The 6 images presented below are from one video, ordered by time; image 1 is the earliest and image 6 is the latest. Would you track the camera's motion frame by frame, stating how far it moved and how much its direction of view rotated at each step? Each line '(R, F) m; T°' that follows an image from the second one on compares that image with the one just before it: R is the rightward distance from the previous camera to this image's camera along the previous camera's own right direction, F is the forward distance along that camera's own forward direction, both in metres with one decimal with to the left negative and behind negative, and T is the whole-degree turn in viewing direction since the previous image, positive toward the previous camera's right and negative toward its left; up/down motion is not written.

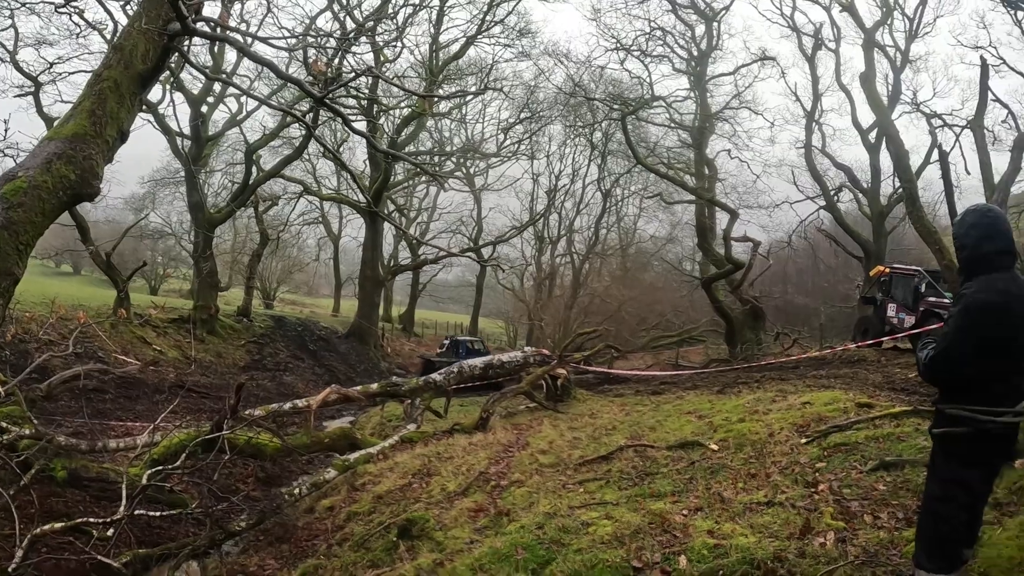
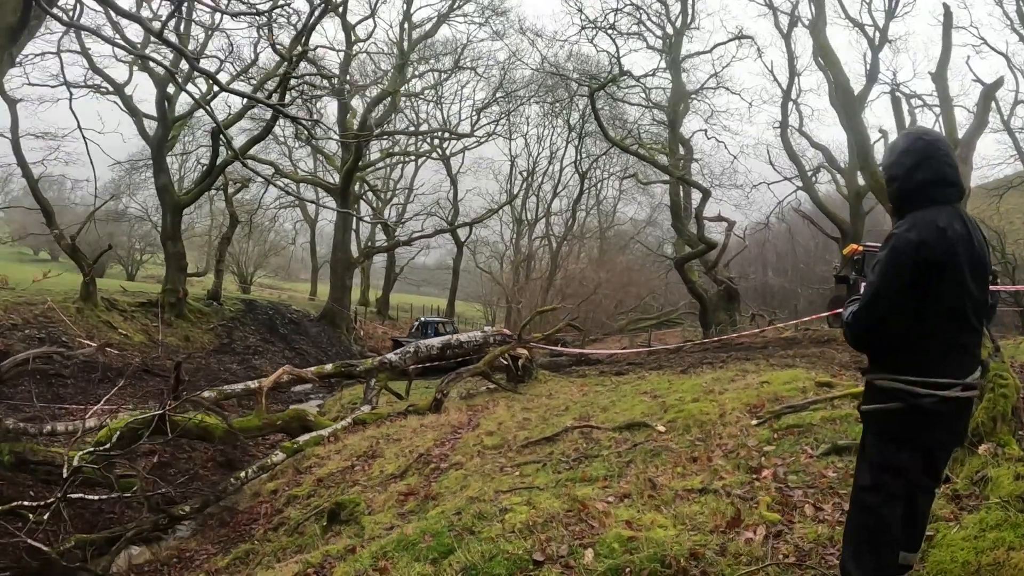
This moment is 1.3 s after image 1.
(+0.4, +0.5) m; +1°
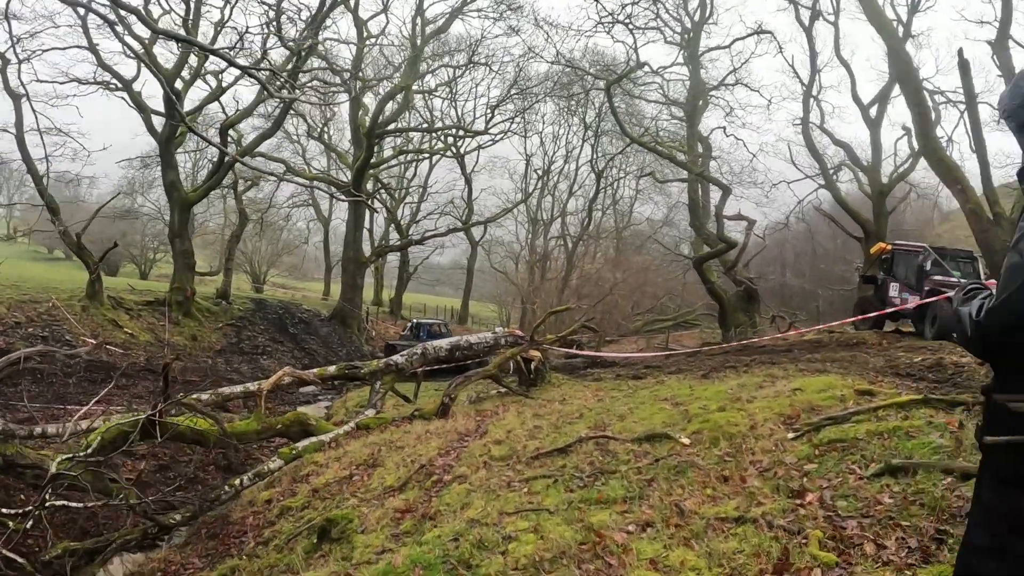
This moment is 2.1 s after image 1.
(0.0, +0.4) m; -1°
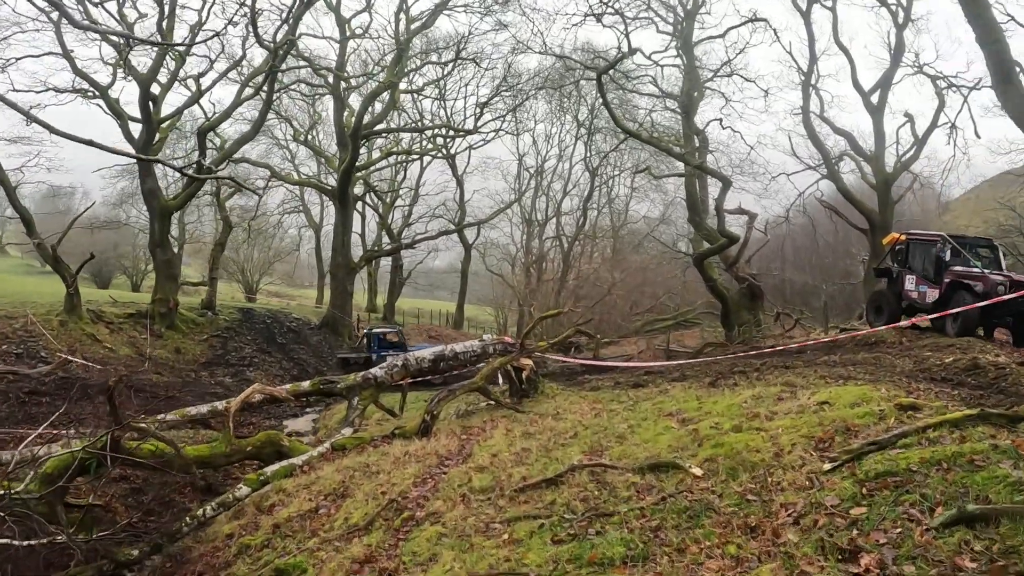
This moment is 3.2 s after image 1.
(+0.1, +0.7) m; 0°
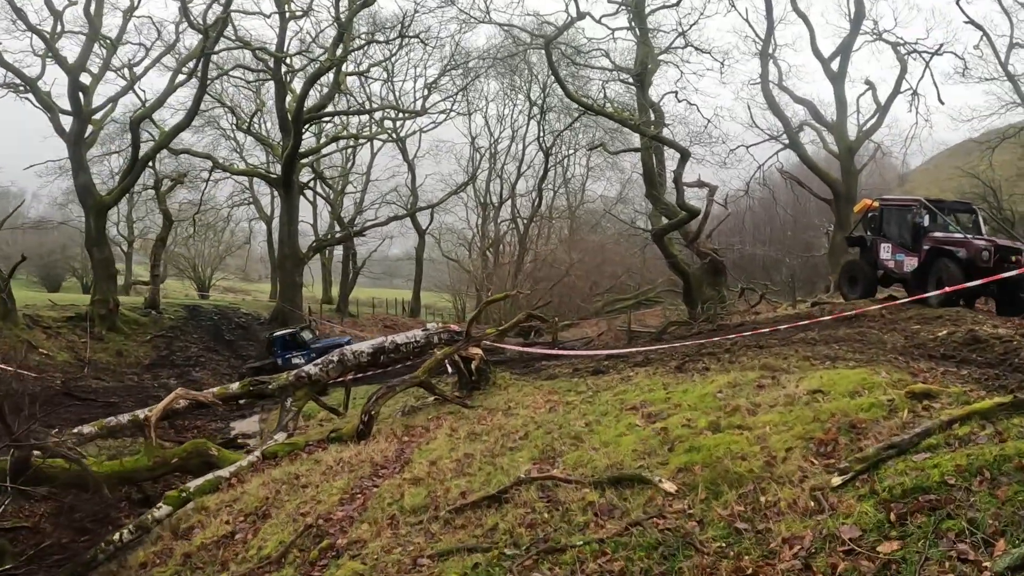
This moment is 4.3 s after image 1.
(+0.2, +0.8) m; +3°
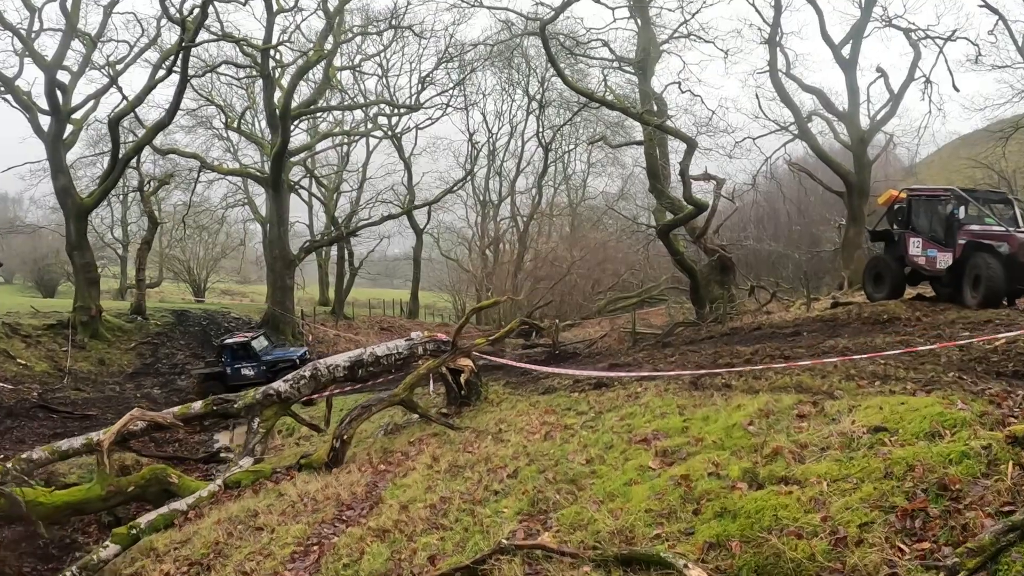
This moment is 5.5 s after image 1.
(+0.1, +0.8) m; 0°
